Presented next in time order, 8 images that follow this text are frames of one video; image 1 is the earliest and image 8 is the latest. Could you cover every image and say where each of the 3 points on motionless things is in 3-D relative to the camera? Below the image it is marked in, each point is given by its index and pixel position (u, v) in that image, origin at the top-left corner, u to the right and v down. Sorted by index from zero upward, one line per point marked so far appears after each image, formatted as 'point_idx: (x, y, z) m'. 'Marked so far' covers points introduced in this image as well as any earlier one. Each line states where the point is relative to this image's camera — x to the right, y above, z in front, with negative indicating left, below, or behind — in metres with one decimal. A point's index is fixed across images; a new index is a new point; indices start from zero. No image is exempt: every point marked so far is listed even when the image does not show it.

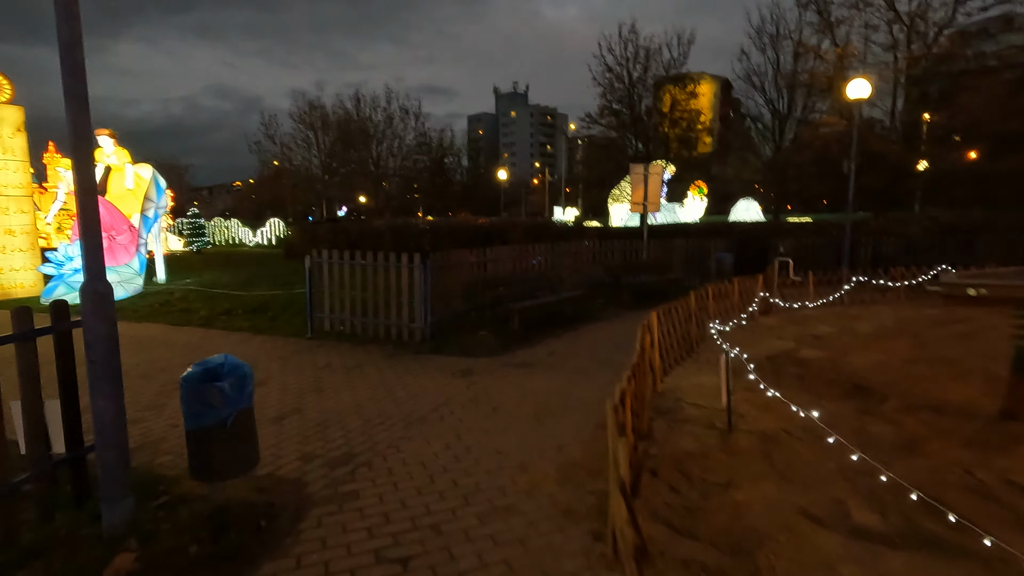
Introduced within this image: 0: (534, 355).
0: (+0.4, -1.1, +8.5) m
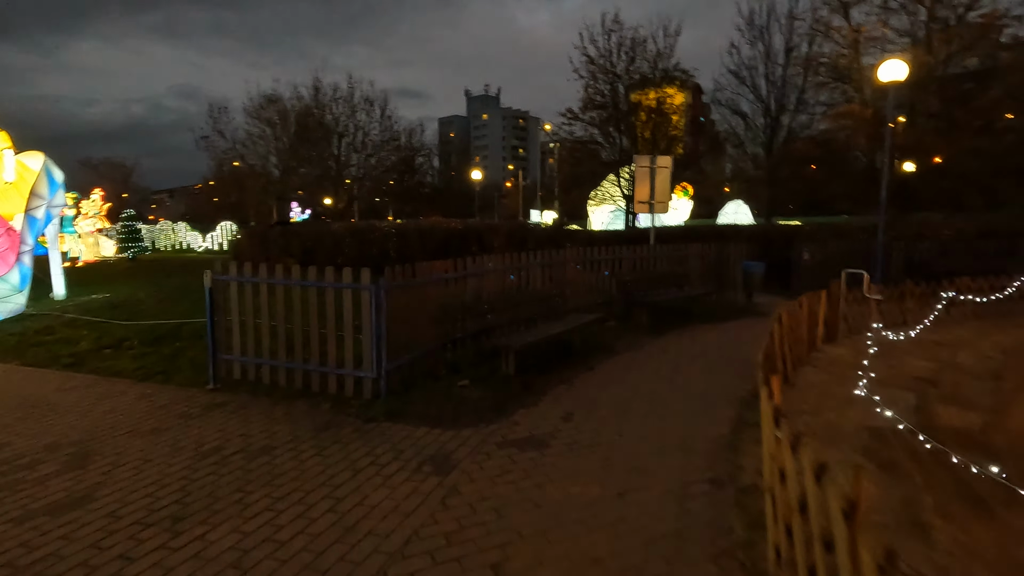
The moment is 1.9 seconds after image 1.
0: (+0.3, -1.4, +5.6) m
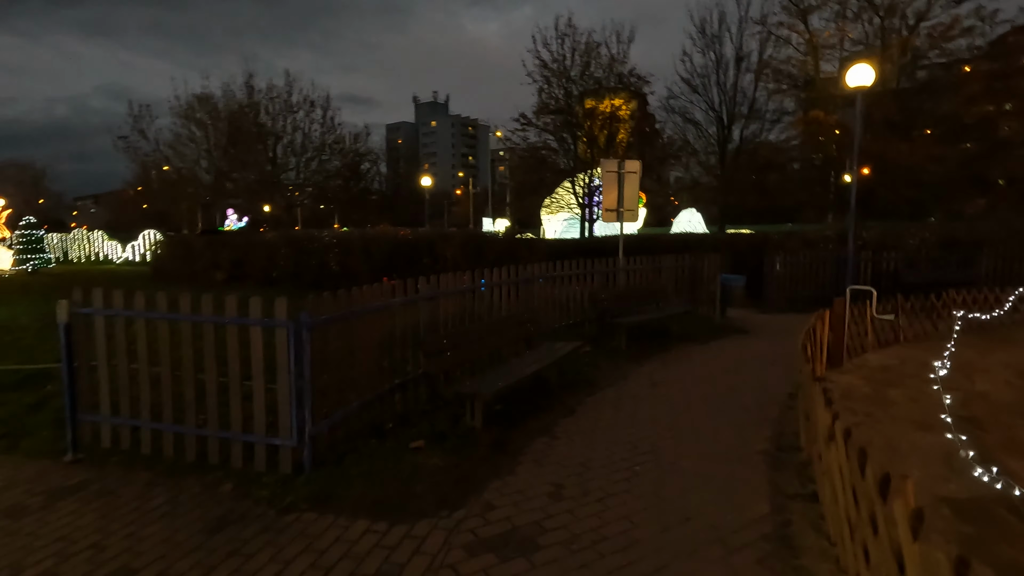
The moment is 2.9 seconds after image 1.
0: (+0.1, -1.7, +4.2) m
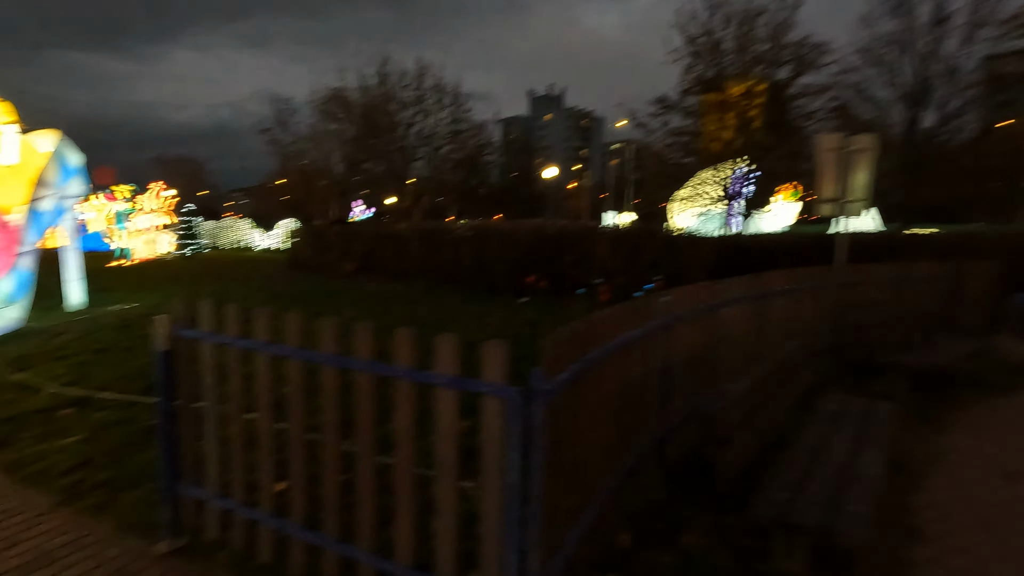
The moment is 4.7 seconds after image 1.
0: (+1.8, -1.9, +1.8) m
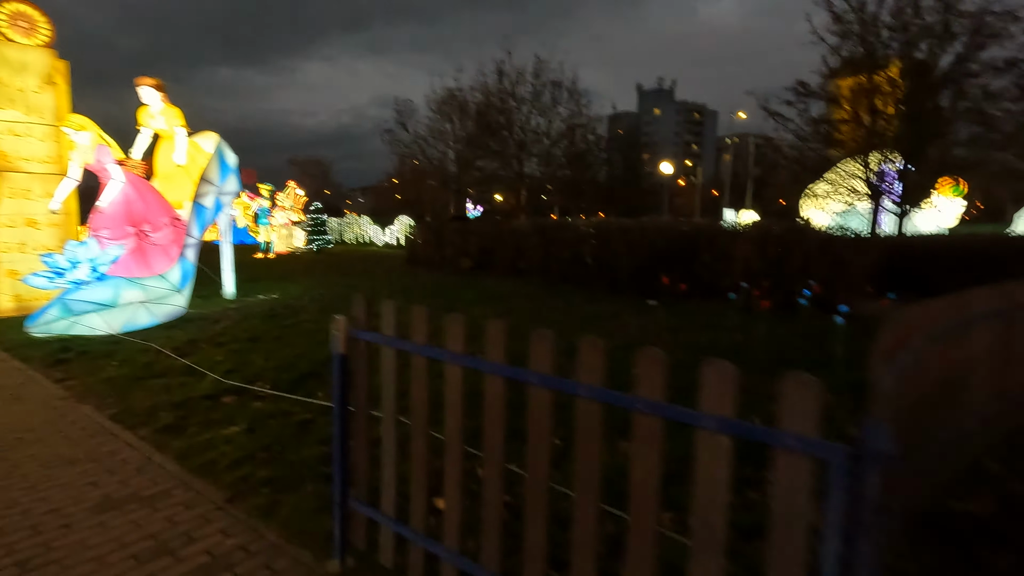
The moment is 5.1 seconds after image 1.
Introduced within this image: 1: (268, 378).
0: (+2.6, -2.0, +0.8) m
1: (-3.1, -1.2, +6.9) m
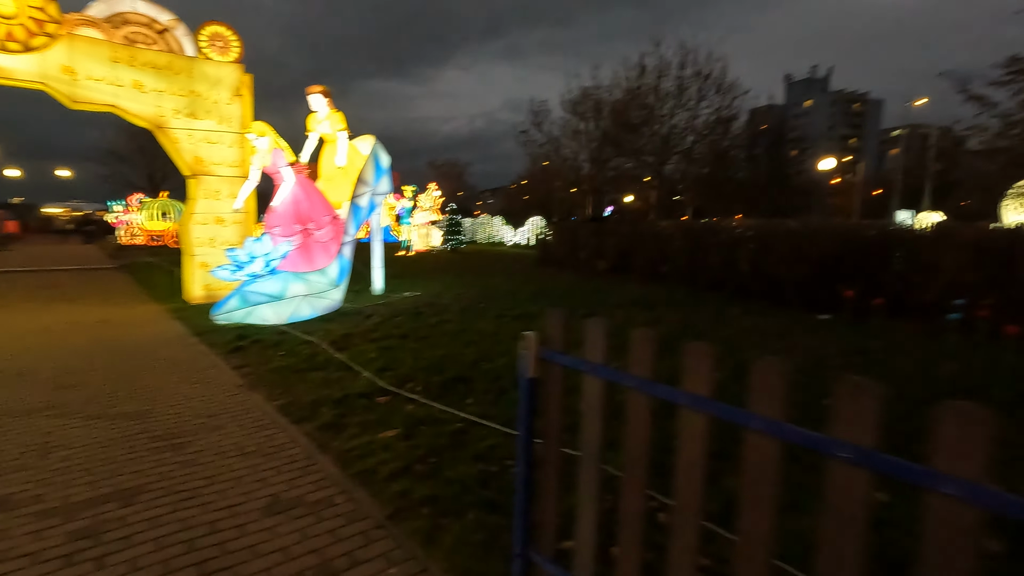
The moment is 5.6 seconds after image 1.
0: (+3.0, -2.2, -0.5) m
1: (-1.2, -1.2, +6.8) m
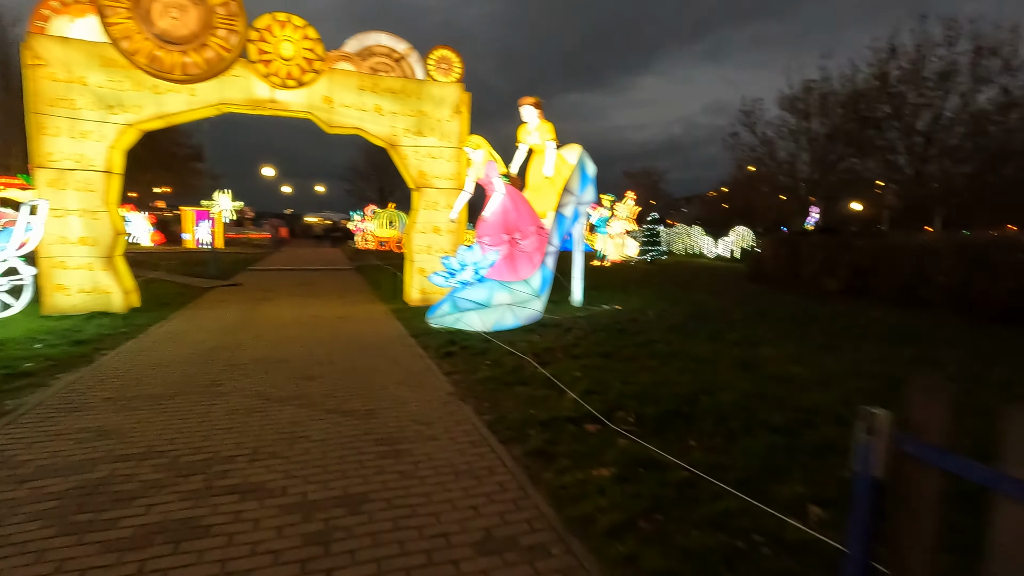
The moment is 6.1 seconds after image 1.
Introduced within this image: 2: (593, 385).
0: (+2.8, -2.4, -2.1) m
1: (+1.4, -1.4, +6.1) m
2: (+1.0, -1.3, +6.9) m
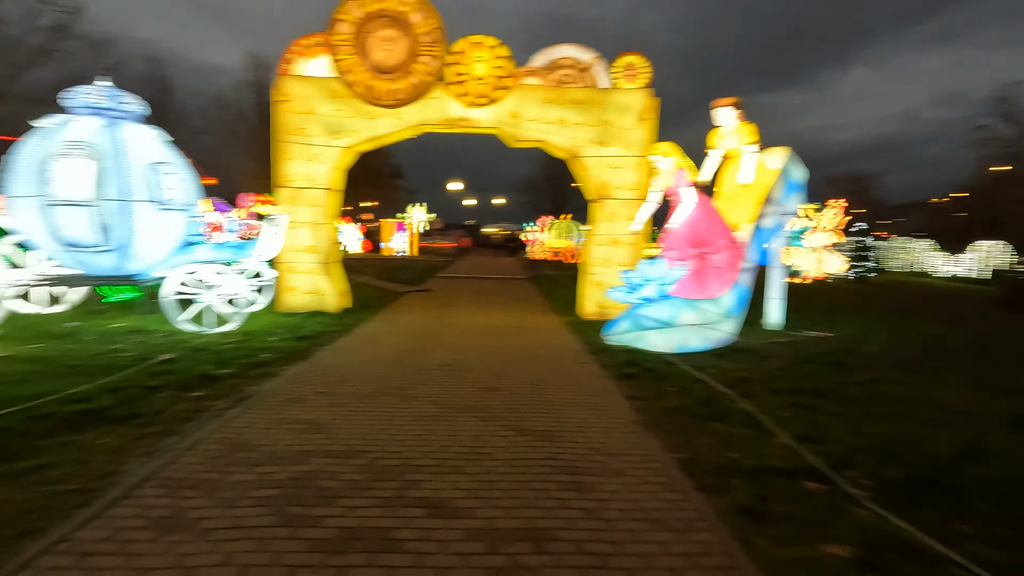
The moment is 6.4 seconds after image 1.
0: (+2.1, -2.5, -3.4) m
1: (+3.3, -1.7, +5.0) m
2: (+3.2, -1.5, +5.8) m
